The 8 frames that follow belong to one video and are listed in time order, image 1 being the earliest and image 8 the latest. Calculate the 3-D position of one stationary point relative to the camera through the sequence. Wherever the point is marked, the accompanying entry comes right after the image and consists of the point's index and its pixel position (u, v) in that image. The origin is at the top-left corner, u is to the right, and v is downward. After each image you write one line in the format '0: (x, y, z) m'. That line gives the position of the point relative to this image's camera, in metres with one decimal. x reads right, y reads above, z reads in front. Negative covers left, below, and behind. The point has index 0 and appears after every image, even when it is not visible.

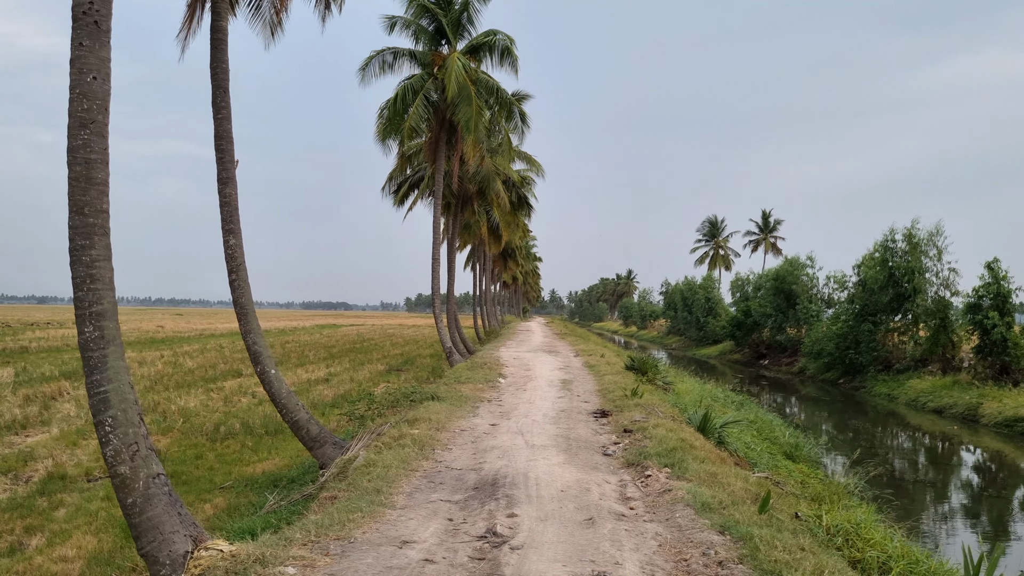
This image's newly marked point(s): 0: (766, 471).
0: (+3.5, -2.6, +7.2) m
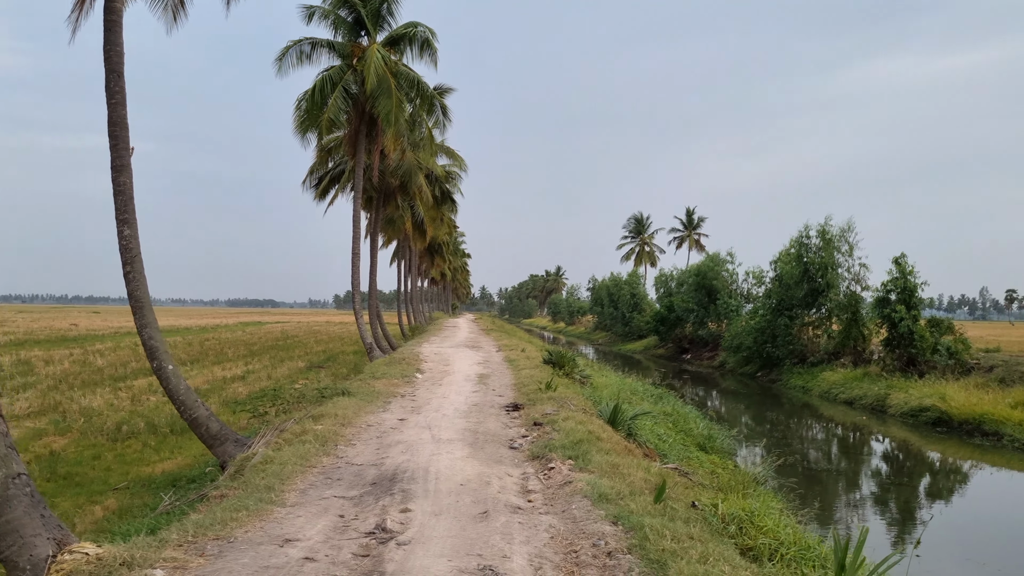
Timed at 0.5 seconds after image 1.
0: (+2.3, -2.5, +7.5) m
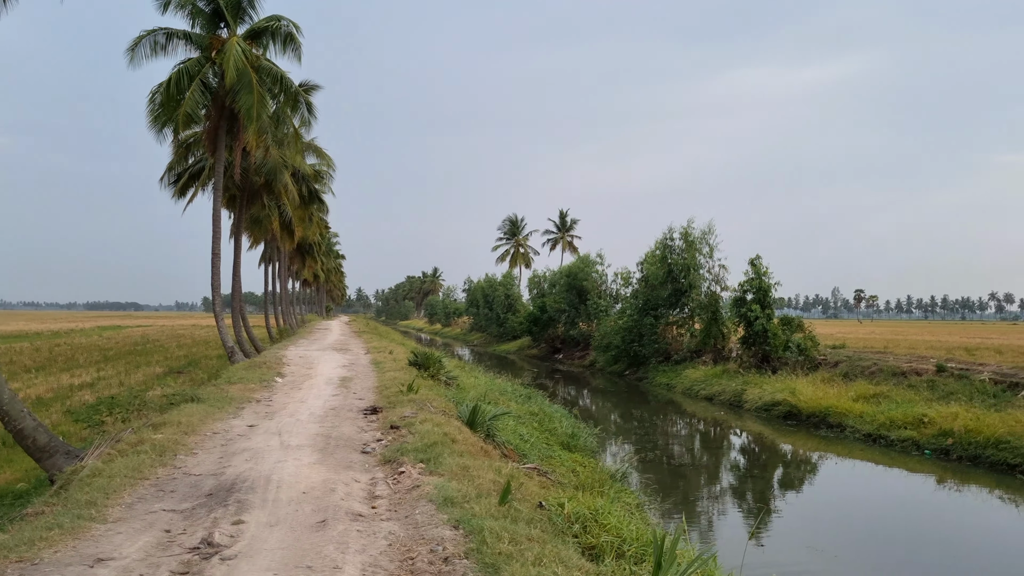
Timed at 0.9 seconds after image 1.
0: (+0.4, -2.6, +7.9) m
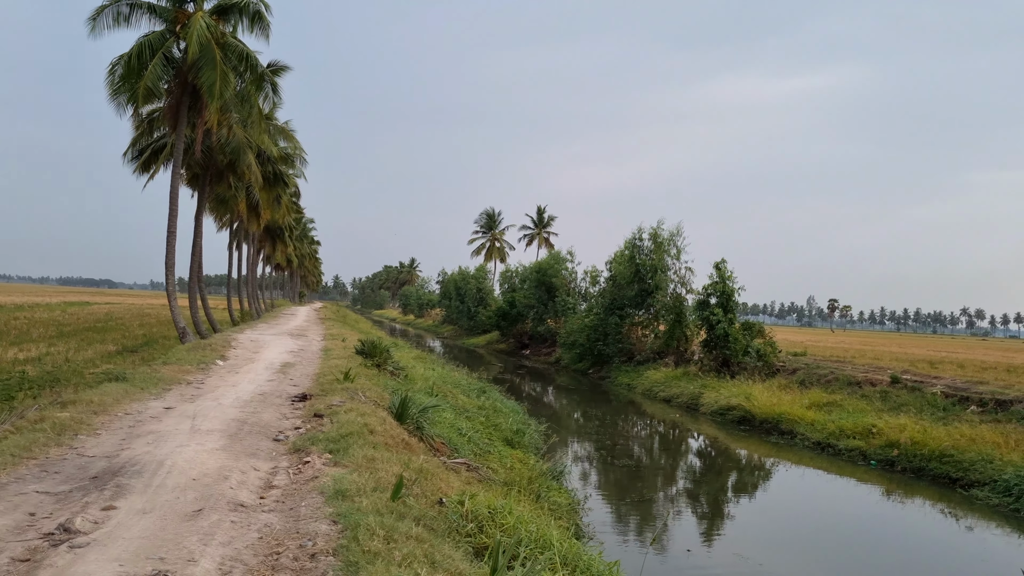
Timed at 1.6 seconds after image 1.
0: (-0.7, -2.6, +7.9) m
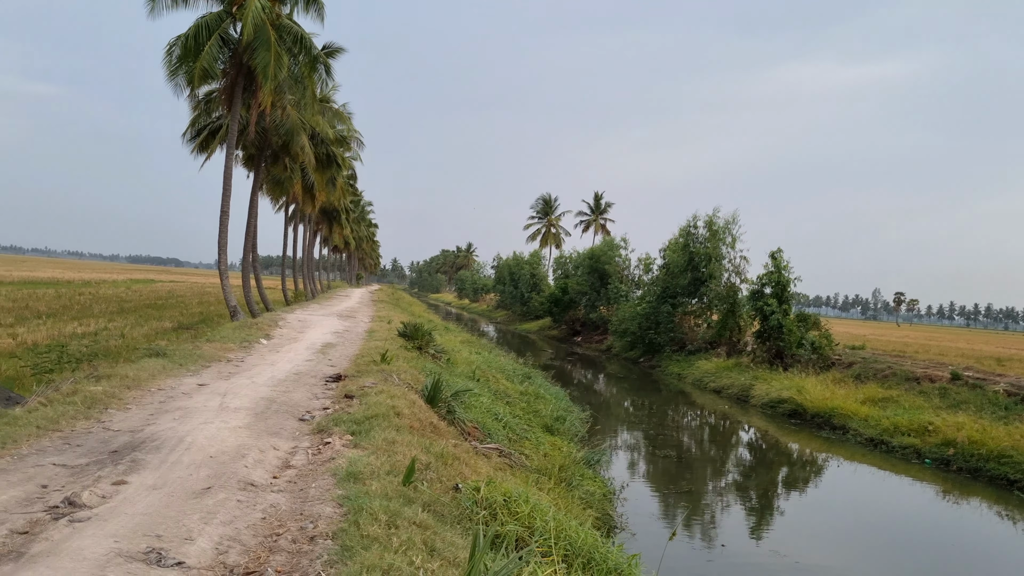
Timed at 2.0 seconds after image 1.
0: (-0.2, -2.3, +7.7) m
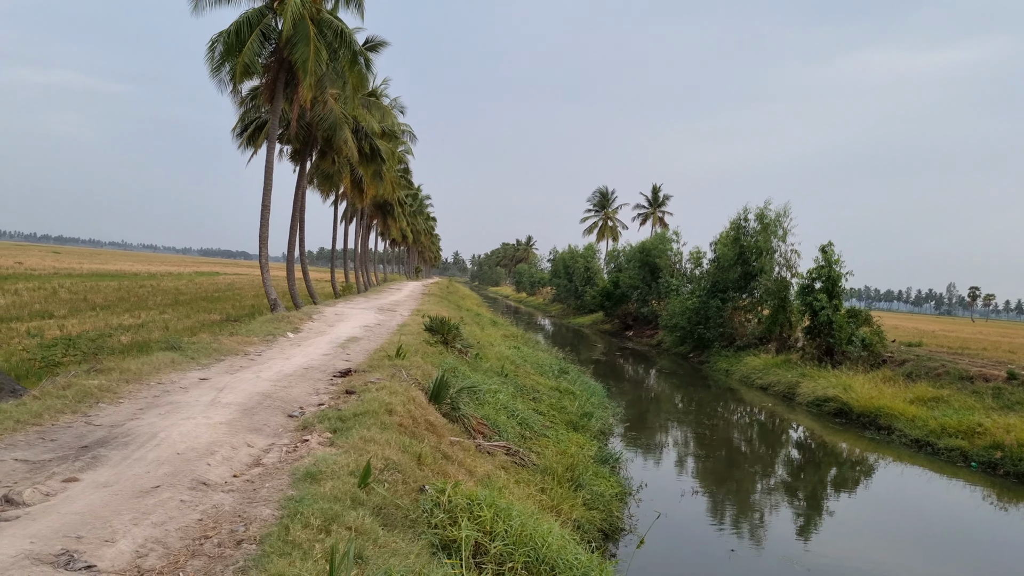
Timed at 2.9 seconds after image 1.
0: (-0.2, -2.2, +7.6) m
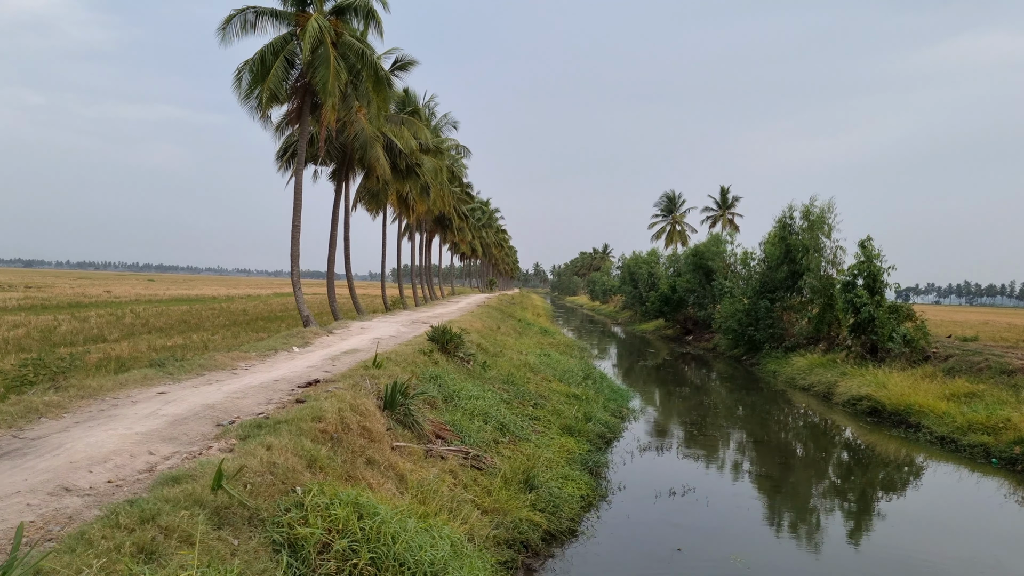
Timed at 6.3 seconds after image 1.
0: (-0.8, -2.3, +7.6) m
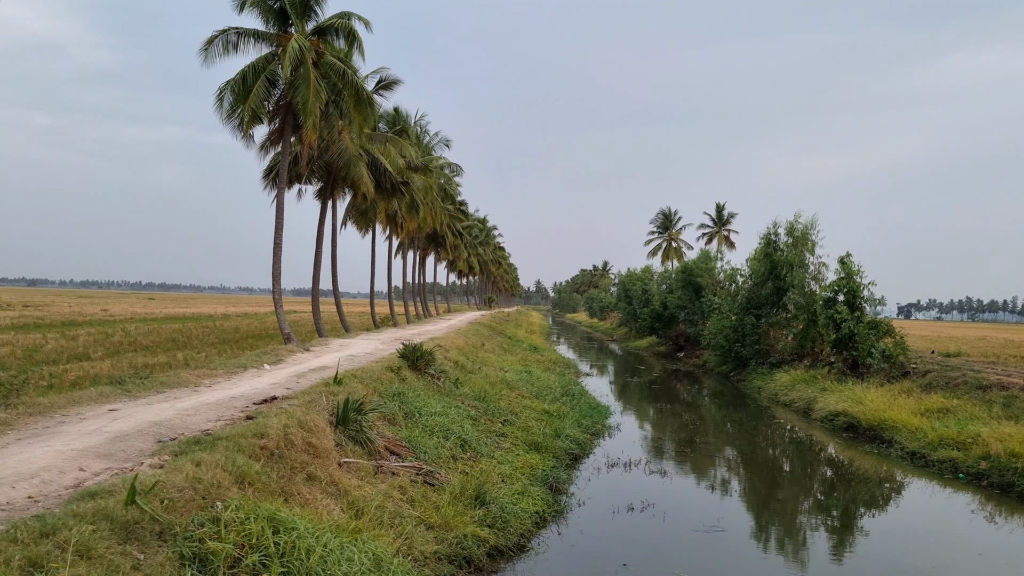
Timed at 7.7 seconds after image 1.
0: (-1.5, -2.6, +7.7) m
